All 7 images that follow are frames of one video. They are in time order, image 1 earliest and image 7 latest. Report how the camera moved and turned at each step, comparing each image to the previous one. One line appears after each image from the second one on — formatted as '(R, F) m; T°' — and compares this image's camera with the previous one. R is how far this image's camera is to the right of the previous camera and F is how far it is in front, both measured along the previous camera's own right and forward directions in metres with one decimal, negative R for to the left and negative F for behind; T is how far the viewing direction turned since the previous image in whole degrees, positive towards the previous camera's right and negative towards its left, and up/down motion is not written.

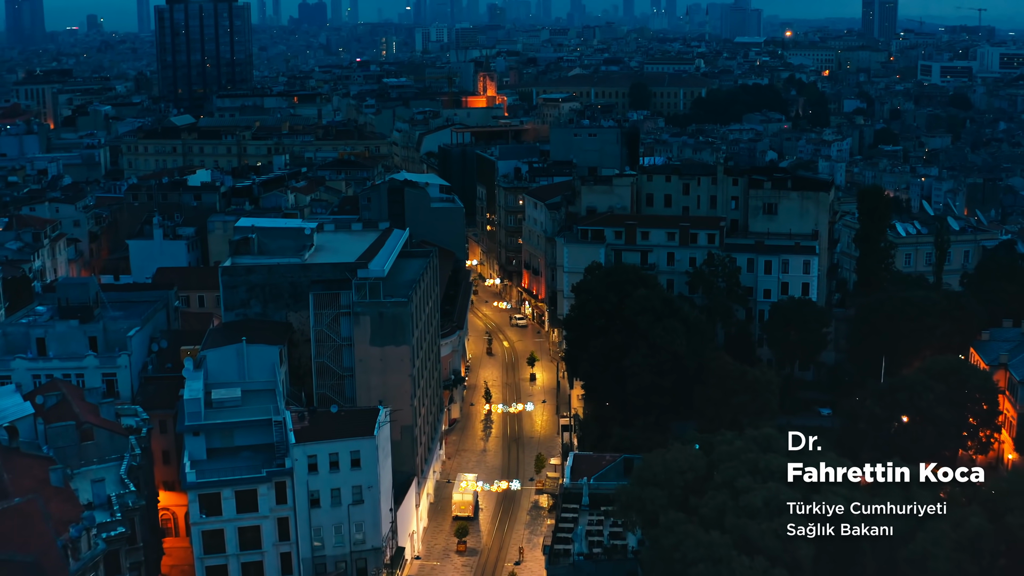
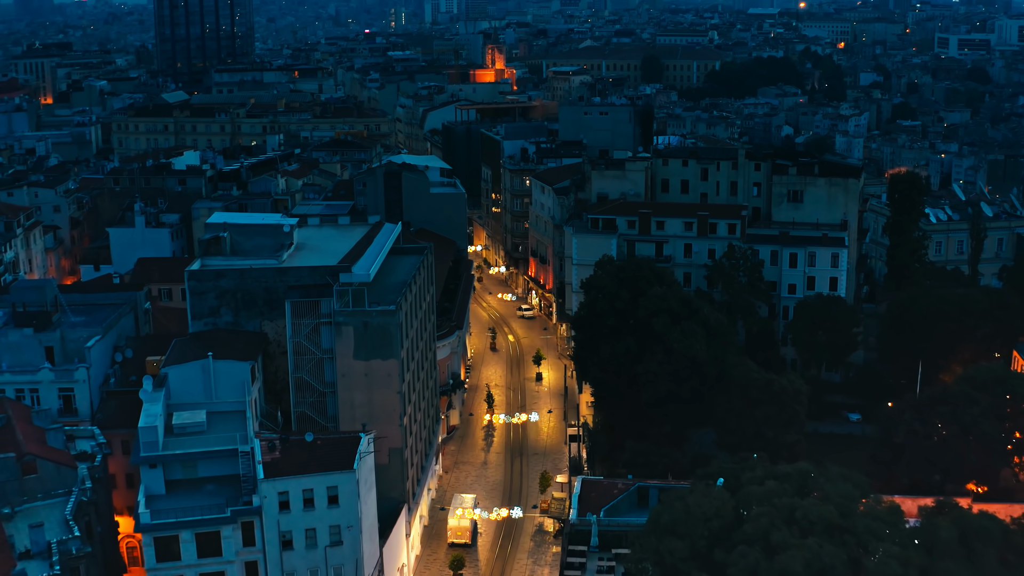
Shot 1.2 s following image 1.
(+0.5, +6.1) m; -1°
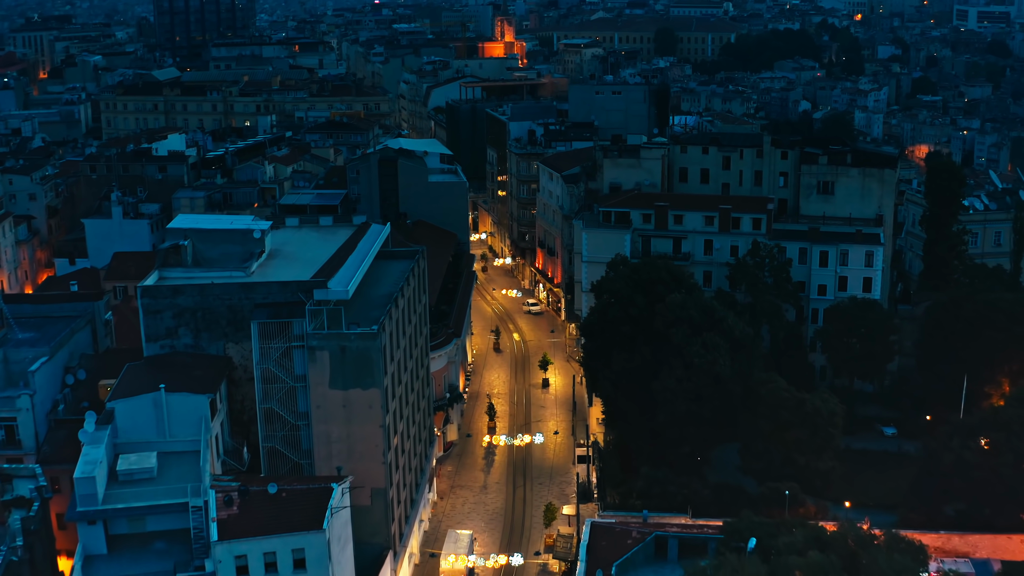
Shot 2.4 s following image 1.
(+0.5, +6.5) m; -1°
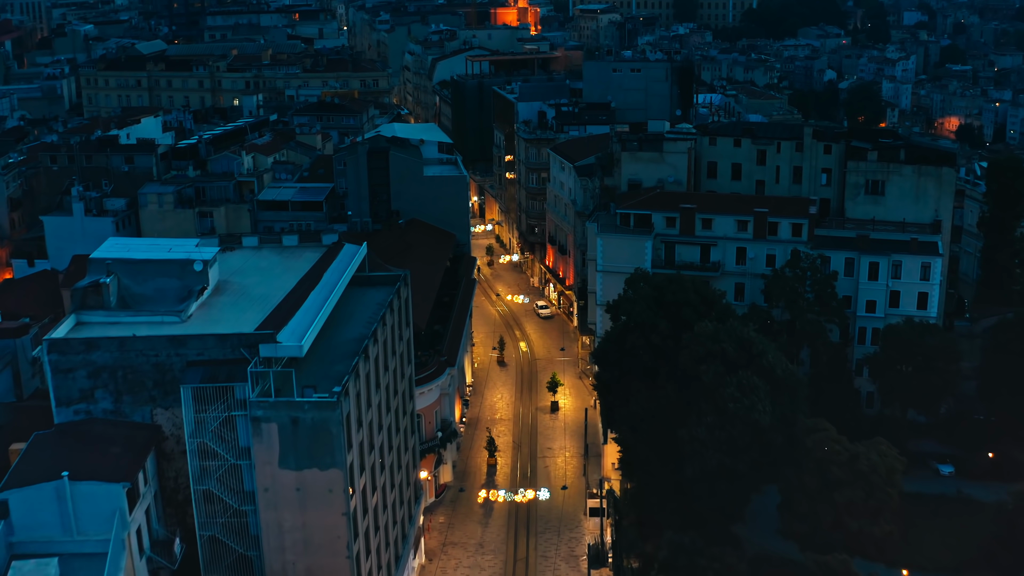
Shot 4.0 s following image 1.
(+0.6, +8.9) m; -1°
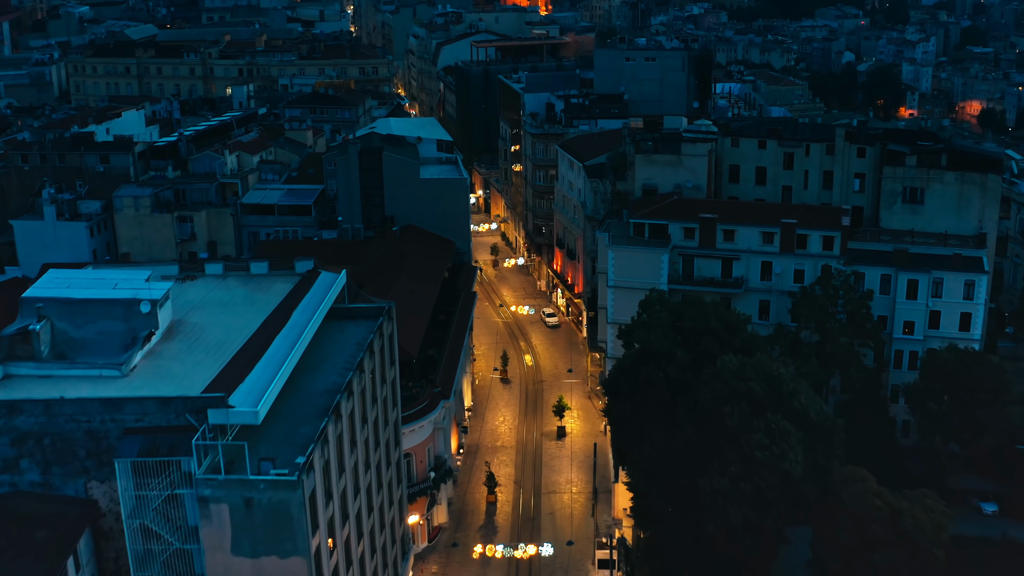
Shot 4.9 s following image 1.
(+0.4, +5.5) m; -1°
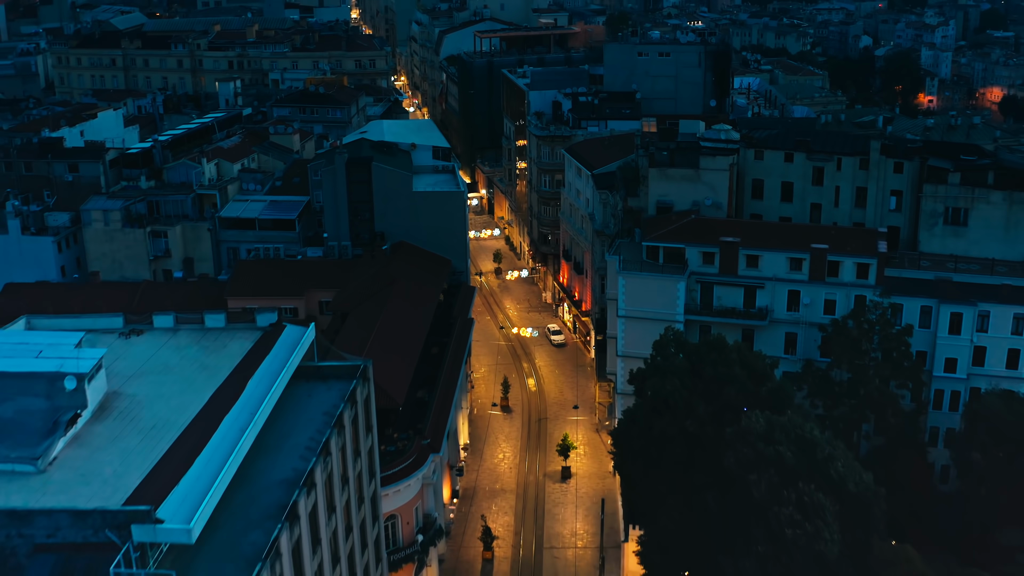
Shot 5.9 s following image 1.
(+0.5, +5.5) m; -1°
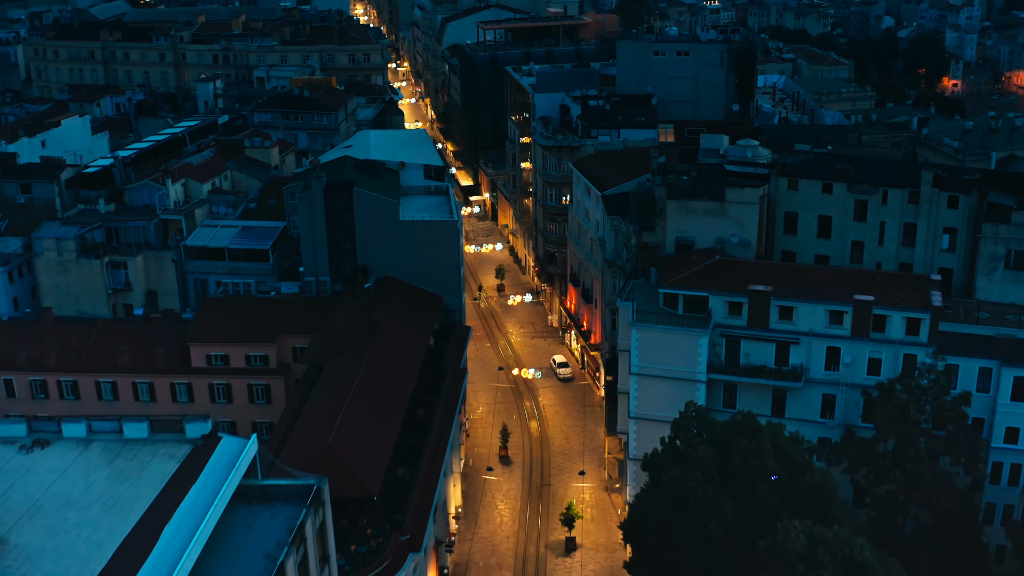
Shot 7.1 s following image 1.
(+0.6, +6.8) m; -1°
